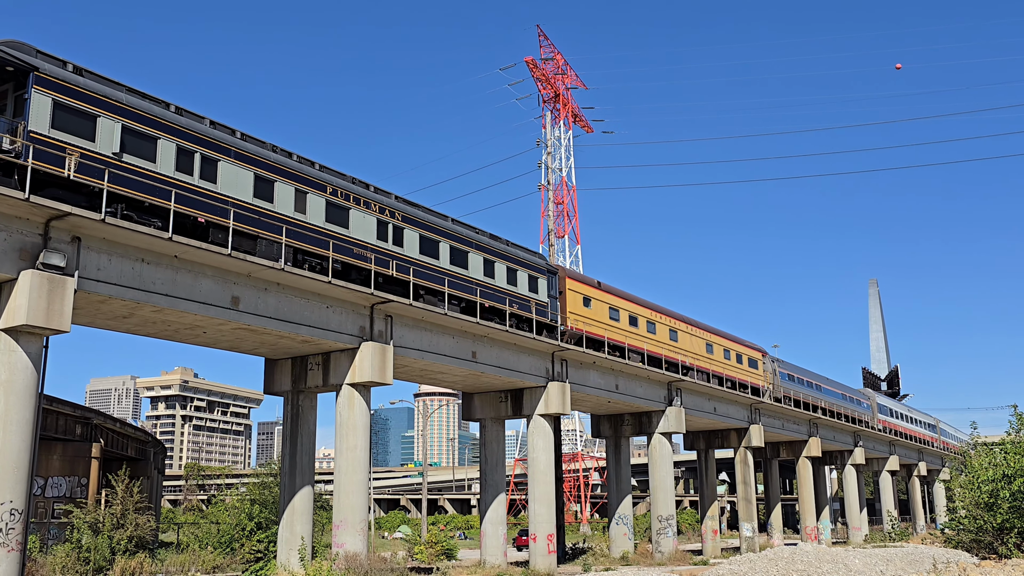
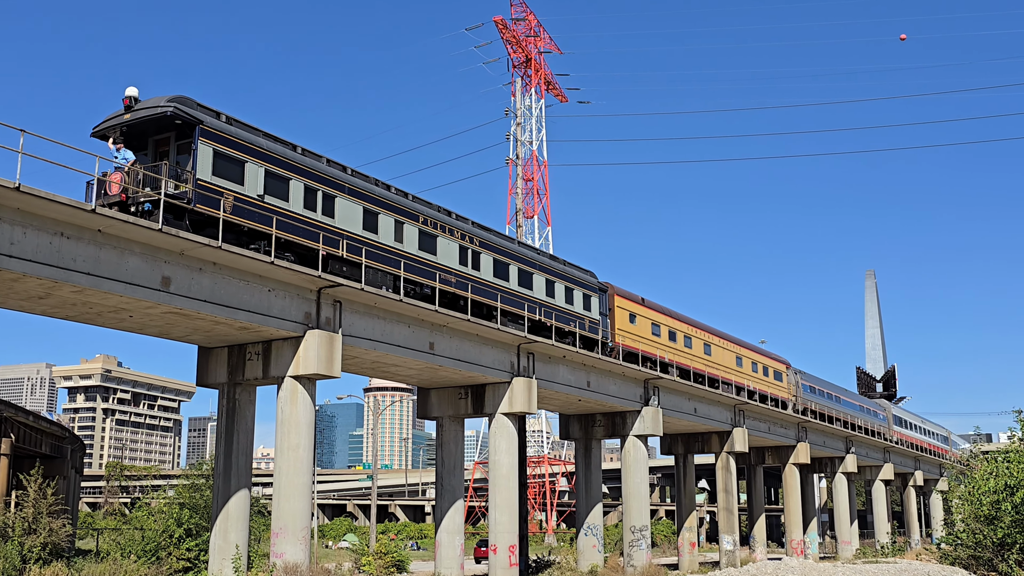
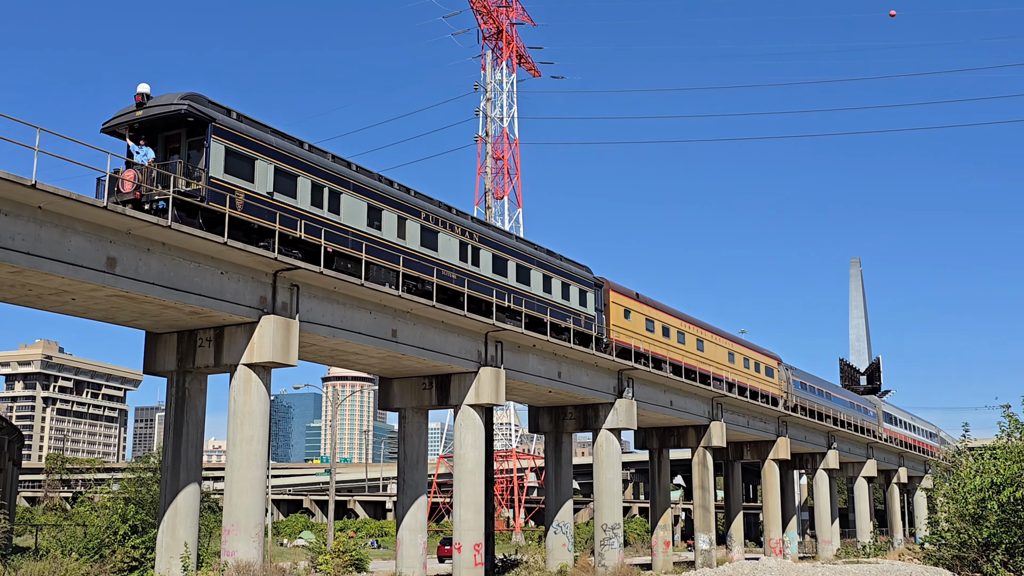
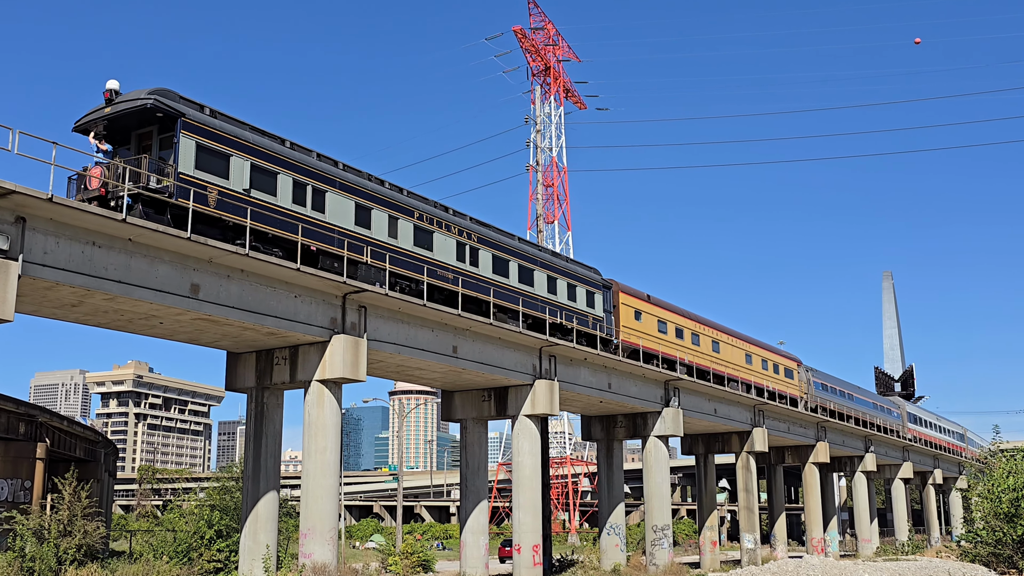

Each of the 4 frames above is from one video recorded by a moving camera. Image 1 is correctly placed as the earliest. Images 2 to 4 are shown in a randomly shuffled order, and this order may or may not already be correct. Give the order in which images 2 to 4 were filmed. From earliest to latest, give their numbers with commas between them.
4, 2, 3
